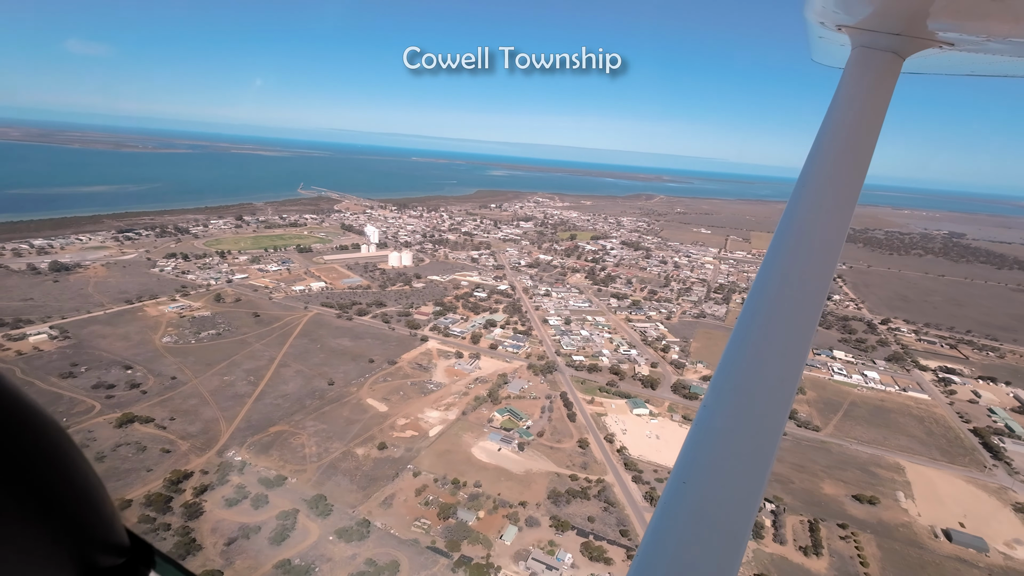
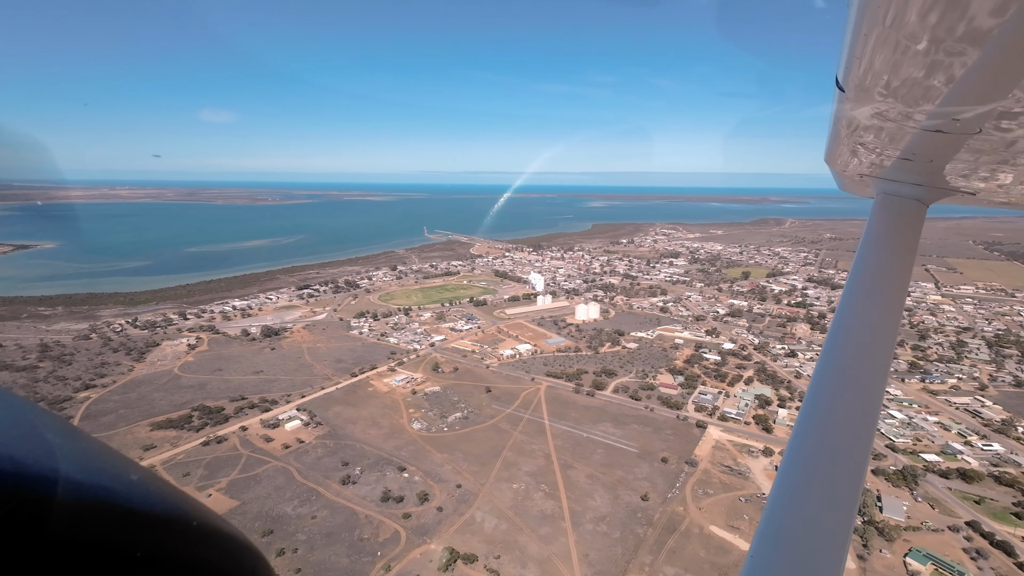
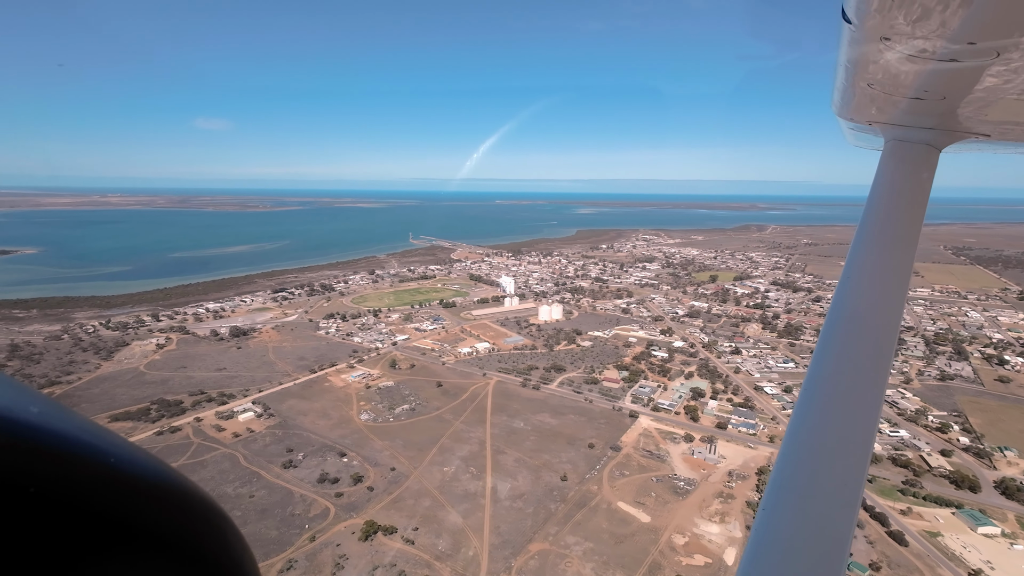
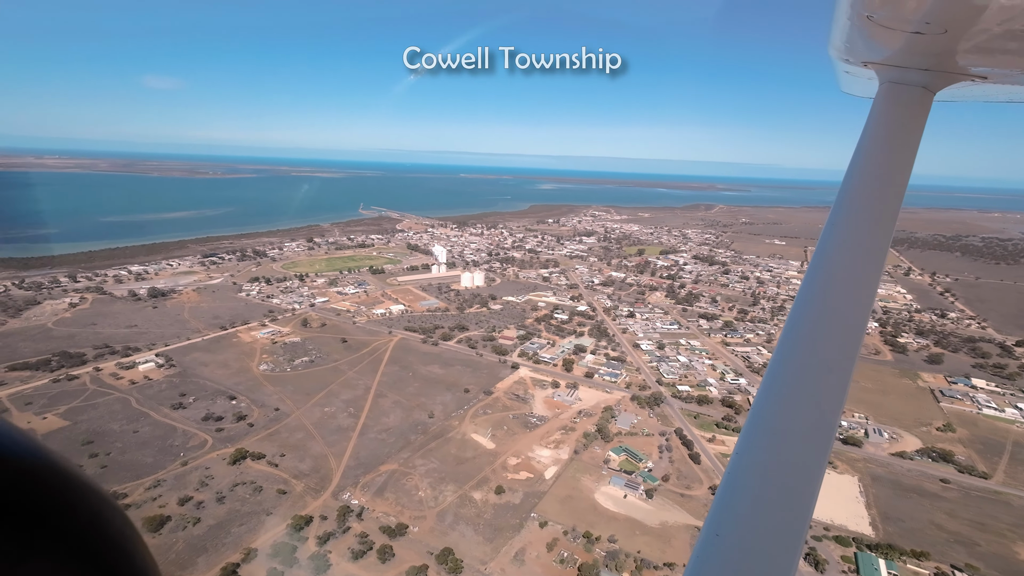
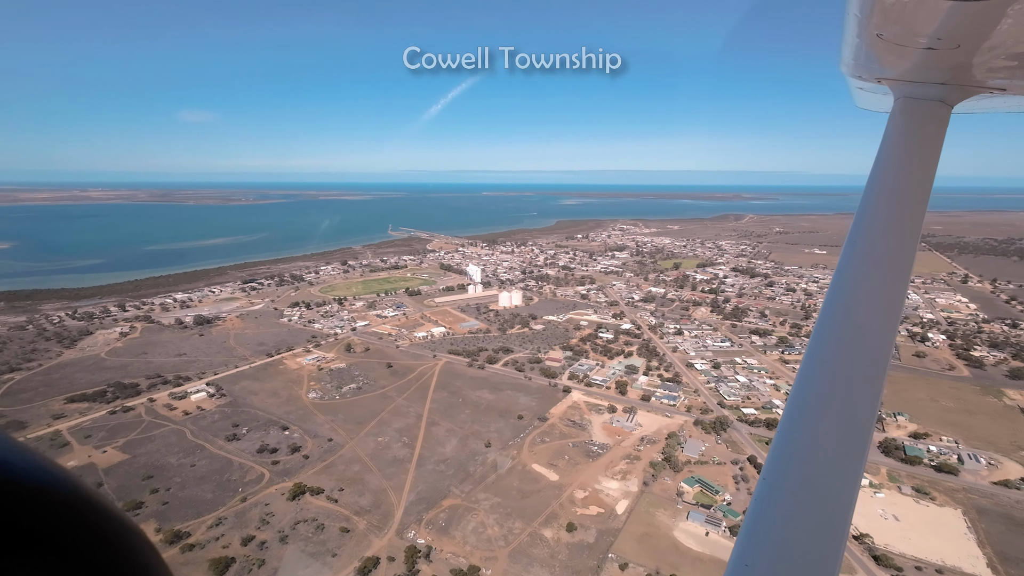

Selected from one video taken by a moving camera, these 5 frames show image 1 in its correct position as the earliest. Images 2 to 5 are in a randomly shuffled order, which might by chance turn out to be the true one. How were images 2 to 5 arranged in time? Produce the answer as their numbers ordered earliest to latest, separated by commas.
4, 5, 3, 2
